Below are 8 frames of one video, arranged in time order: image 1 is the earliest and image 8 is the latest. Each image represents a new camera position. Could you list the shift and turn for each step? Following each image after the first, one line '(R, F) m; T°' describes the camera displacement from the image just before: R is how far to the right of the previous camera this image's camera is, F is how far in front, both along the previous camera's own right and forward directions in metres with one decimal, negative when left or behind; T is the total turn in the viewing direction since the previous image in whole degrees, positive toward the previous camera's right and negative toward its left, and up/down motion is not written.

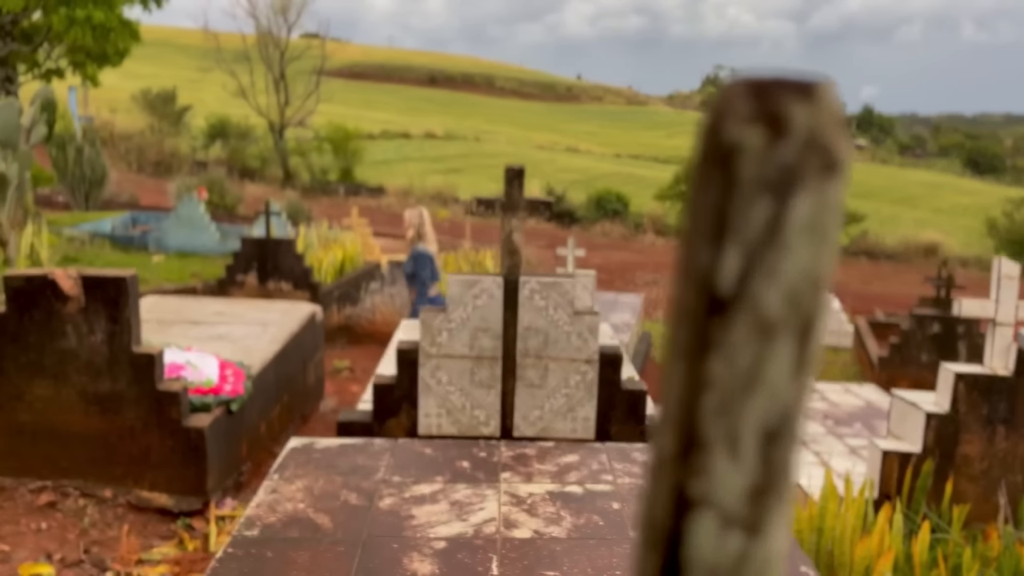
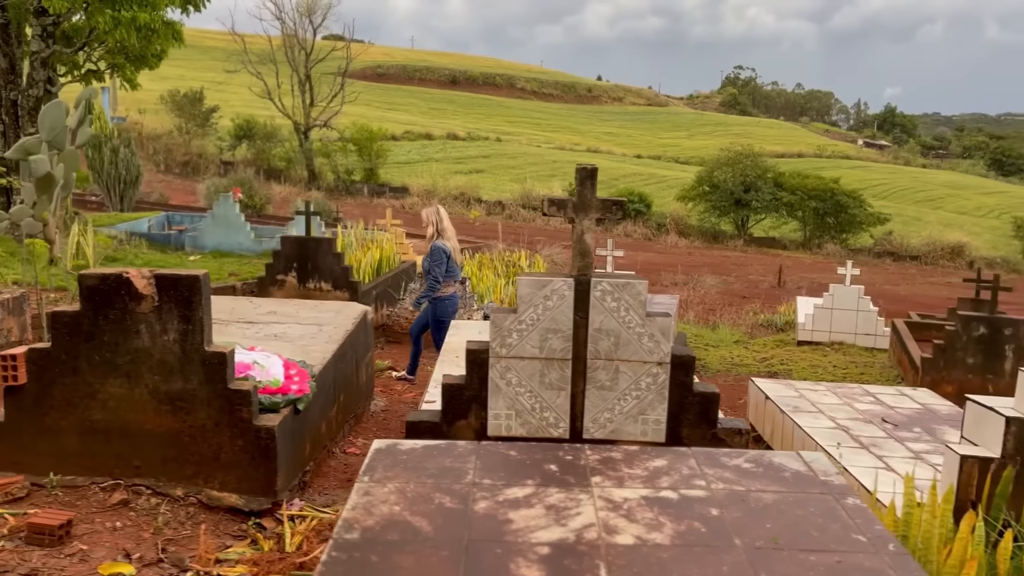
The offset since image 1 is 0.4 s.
(-0.2, 0.0) m; -1°
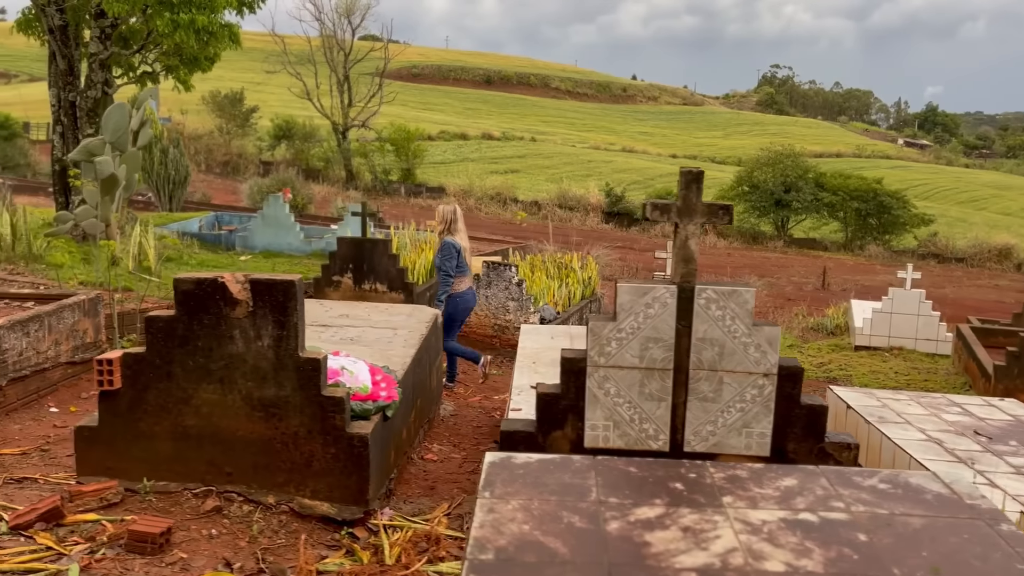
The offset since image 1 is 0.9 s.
(-0.3, +0.1) m; -2°
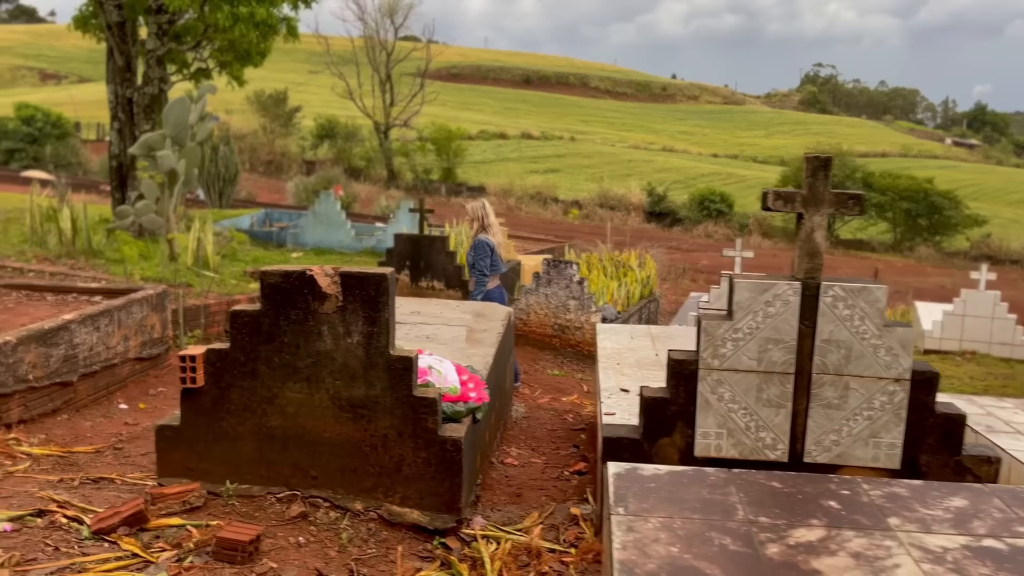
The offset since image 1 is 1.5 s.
(-0.3, +0.2) m; -3°
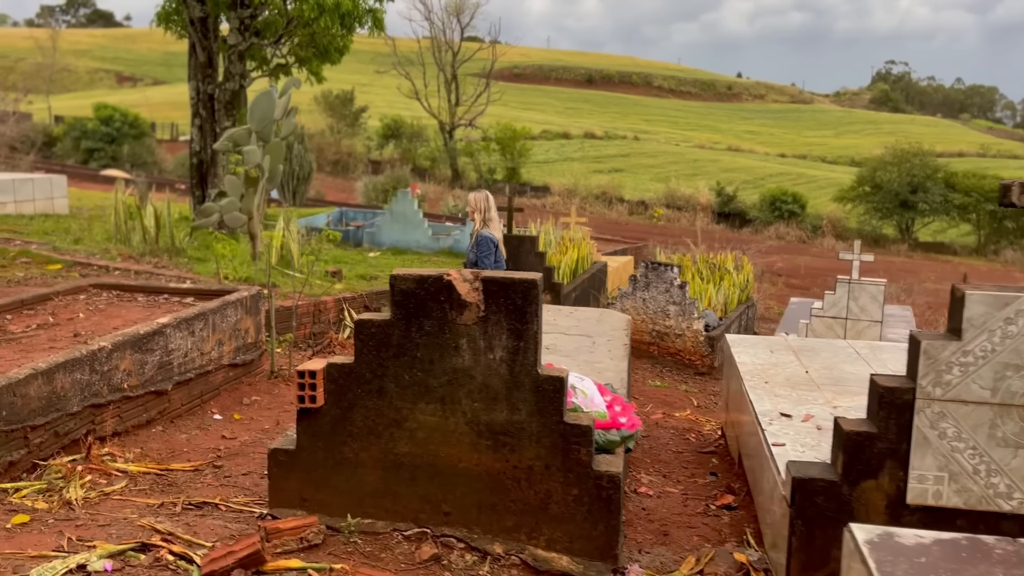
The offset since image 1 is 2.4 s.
(-0.4, +0.5) m; -4°
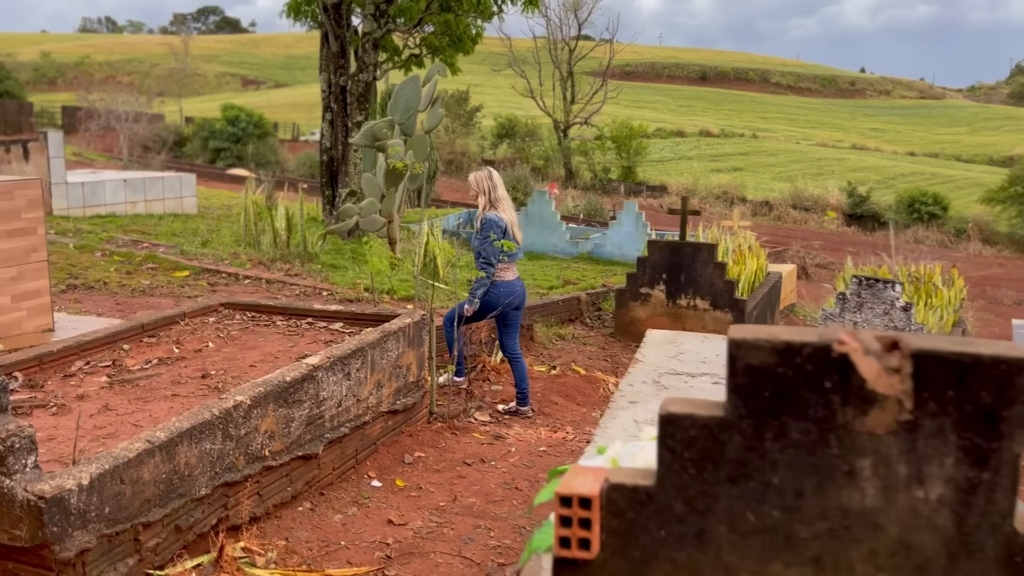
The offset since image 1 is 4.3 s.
(-0.6, +1.2) m; -7°
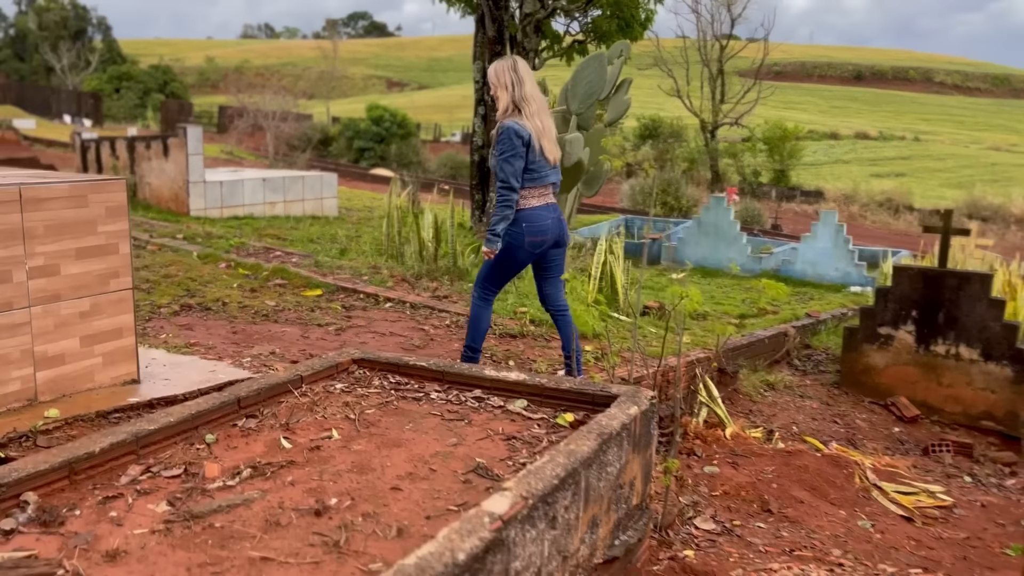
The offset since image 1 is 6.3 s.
(-0.5, +1.5) m; -9°
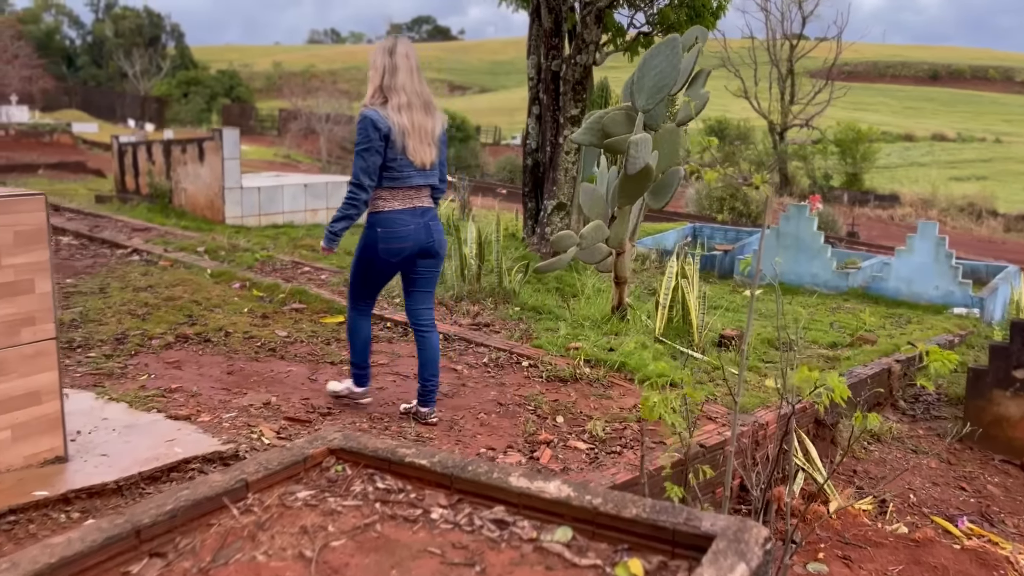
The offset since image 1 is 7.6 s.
(0.0, +1.0) m; -4°
